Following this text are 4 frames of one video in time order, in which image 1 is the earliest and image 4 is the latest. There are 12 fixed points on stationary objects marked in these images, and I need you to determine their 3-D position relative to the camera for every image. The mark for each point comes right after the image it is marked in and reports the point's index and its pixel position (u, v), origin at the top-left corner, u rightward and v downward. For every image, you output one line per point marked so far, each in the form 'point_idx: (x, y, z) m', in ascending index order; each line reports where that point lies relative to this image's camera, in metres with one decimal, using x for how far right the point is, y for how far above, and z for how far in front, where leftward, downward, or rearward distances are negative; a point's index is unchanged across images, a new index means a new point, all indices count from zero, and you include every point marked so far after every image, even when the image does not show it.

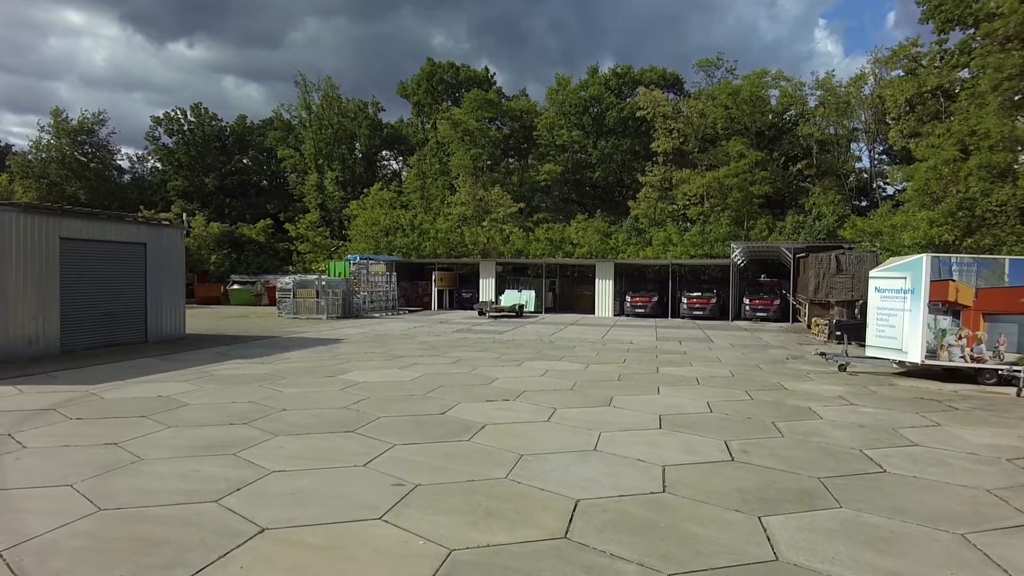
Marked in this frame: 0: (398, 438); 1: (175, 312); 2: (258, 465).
0: (-1.0, -1.3, +5.7) m
1: (-6.9, -0.5, +13.7) m
2: (-1.8, -1.3, +4.8) m
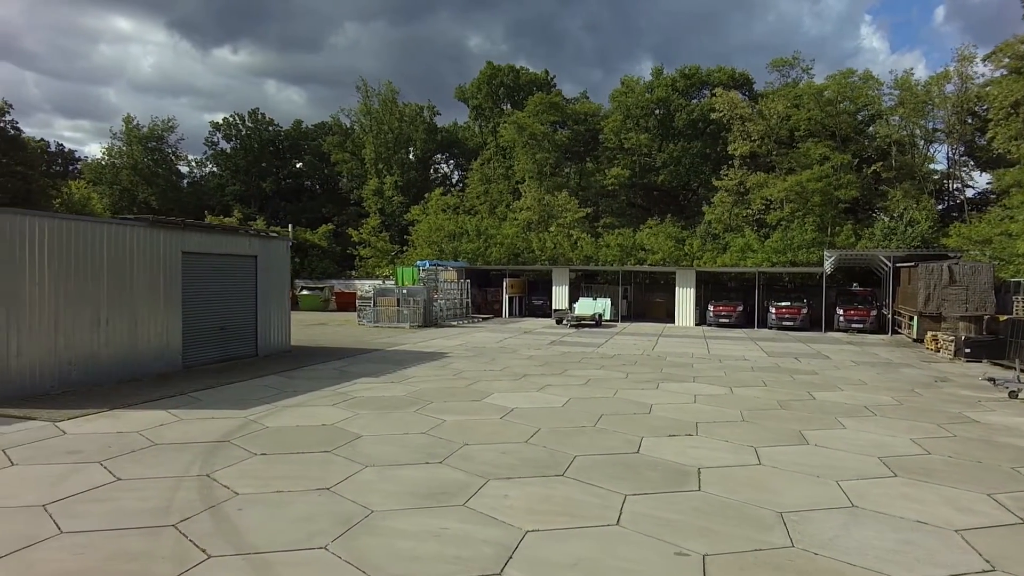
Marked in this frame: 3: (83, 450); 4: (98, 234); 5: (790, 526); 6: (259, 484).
0: (+0.9, -1.5, +5.2) m
1: (-4.7, -0.8, +13.5) m
2: (0.0, -1.5, +4.3) m
3: (-3.8, -1.4, +5.9) m
4: (-5.9, +0.8, +9.4) m
5: (+1.9, -1.6, +4.4) m
6: (-1.9, -1.5, +5.0) m
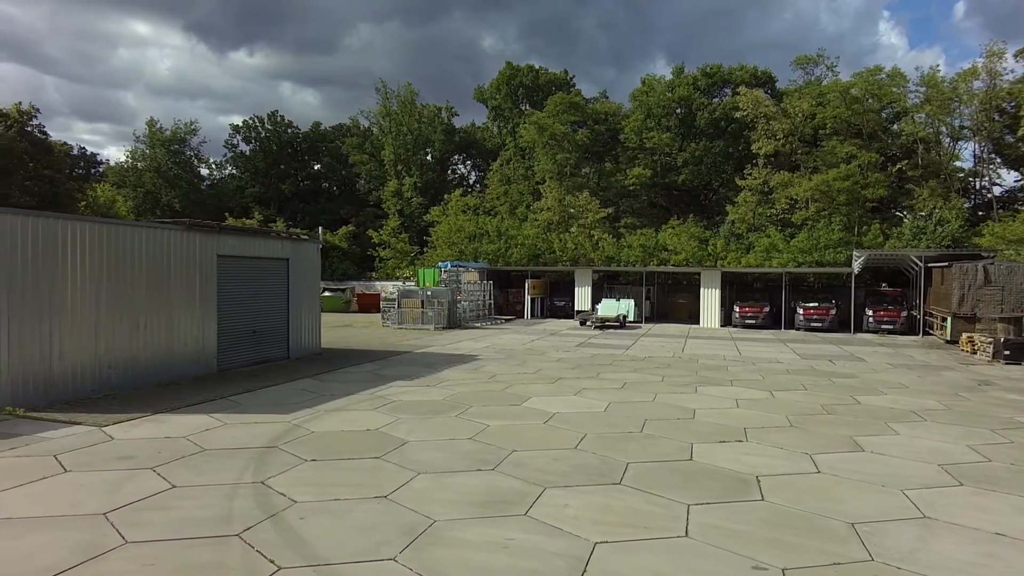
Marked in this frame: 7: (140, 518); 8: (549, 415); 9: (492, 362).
0: (+1.3, -1.6, +5.1) m
1: (-4.1, -0.8, +13.5) m
2: (+0.4, -1.6, +4.2) m
3: (-3.4, -1.5, +5.9) m
4: (-5.3, +0.7, +9.4) m
5: (+2.3, -1.6, +4.3) m
6: (-1.5, -1.5, +5.0) m
7: (-2.5, -1.5, +4.4) m
8: (+0.4, -1.5, +7.9) m
9: (-0.4, -1.4, +12.7) m
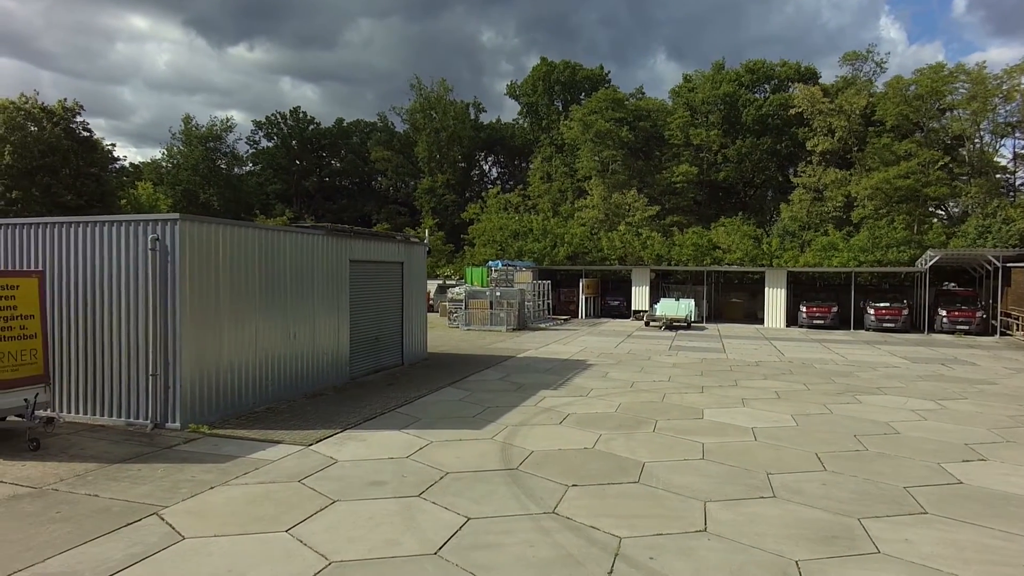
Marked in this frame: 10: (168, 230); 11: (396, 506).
0: (+3.6, -1.7, +4.8) m
1: (-1.9, -0.9, +13.2) m
2: (+2.7, -1.7, +3.9) m
3: (-1.1, -1.6, +5.6) m
4: (-3.1, +0.6, +9.1) m
5: (+4.6, -1.8, +4.0) m
6: (+0.8, -1.7, +4.7) m
7: (-0.2, -1.7, +4.1) m
8: (+2.7, -1.6, +7.6) m
9: (+1.9, -1.5, +12.4) m
10: (-3.8, +0.6, +7.3) m
11: (-0.9, -1.7, +5.0) m
